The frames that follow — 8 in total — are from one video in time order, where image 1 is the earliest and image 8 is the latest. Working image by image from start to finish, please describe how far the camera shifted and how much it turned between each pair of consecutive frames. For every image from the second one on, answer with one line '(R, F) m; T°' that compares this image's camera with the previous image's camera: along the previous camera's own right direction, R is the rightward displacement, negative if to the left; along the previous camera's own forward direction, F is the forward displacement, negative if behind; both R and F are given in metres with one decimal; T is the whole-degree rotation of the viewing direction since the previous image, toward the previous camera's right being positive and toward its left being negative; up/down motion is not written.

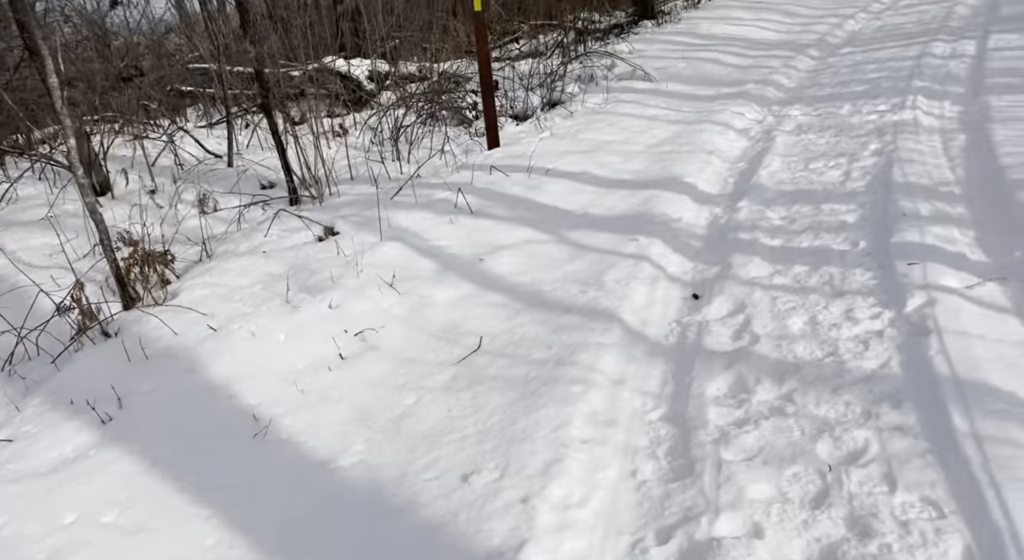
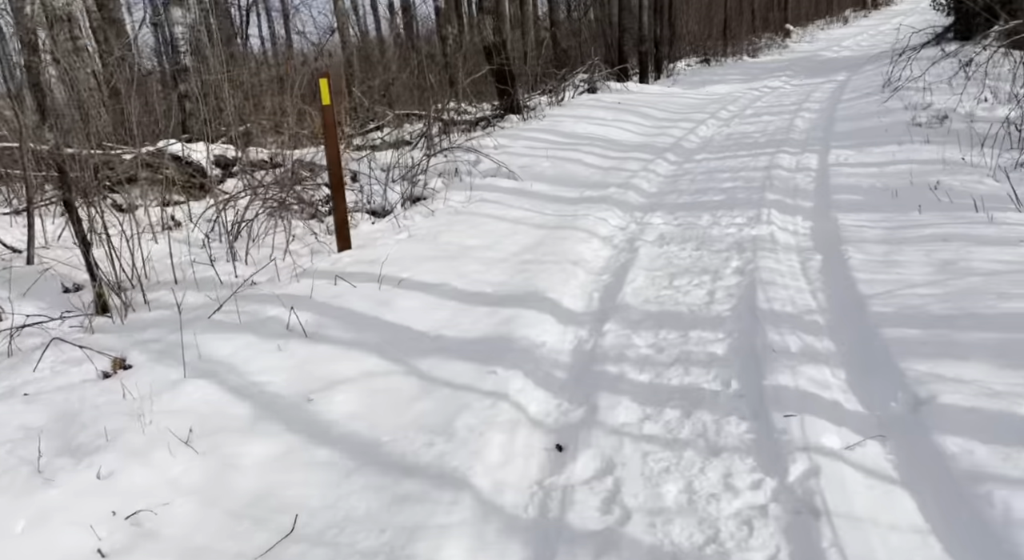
(+0.1, +0.4) m; +9°
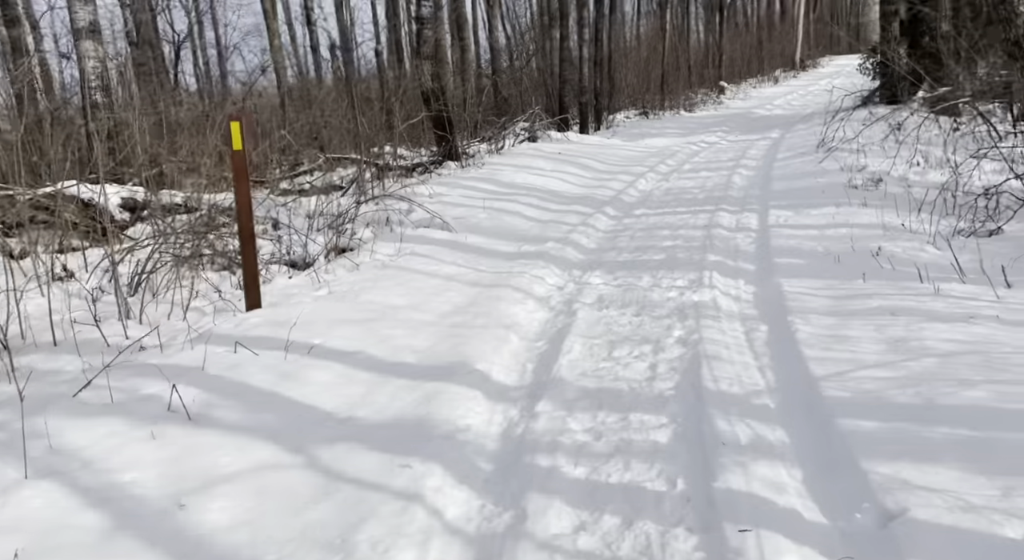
(+0.1, +0.4) m; +4°
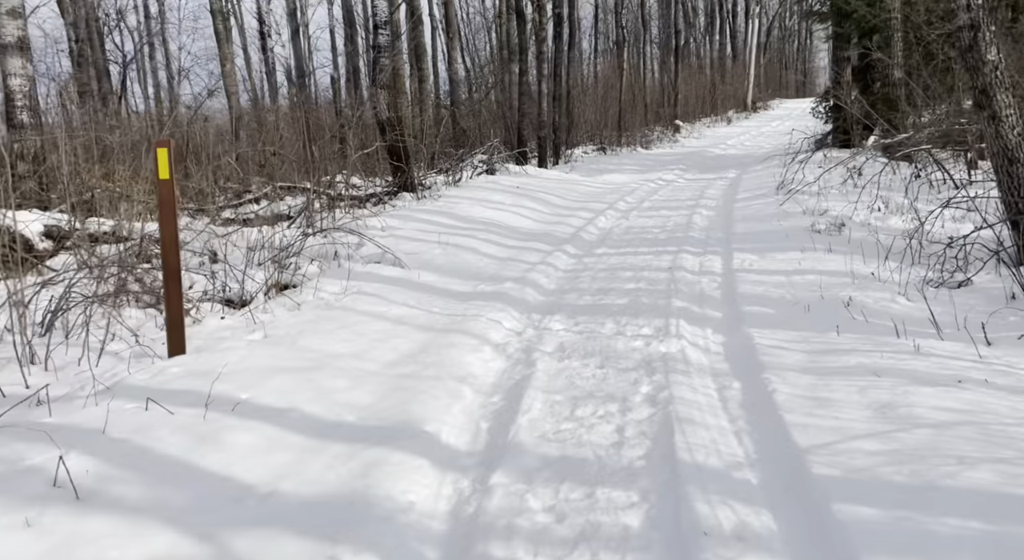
(0.0, +0.4) m; +3°
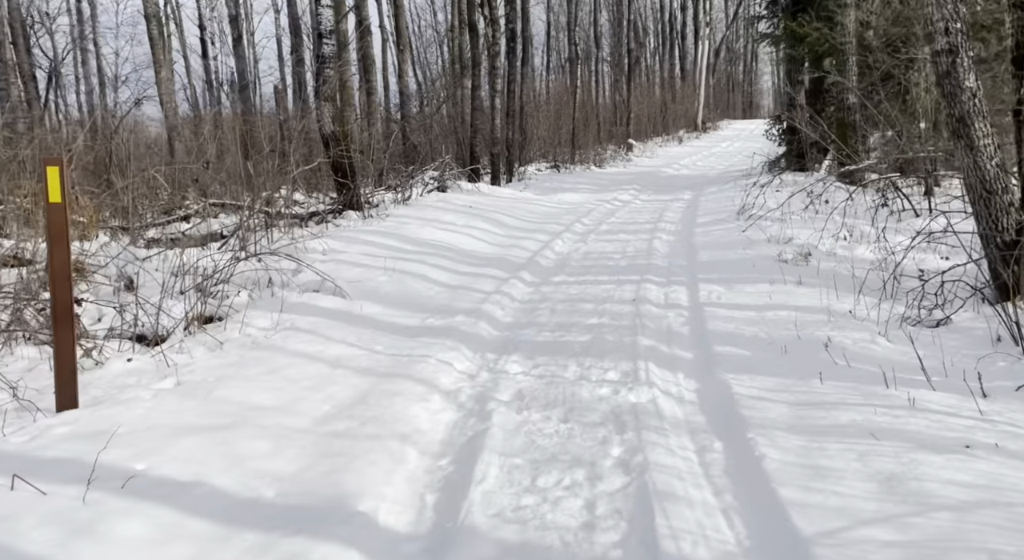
(0.0, +0.6) m; +3°
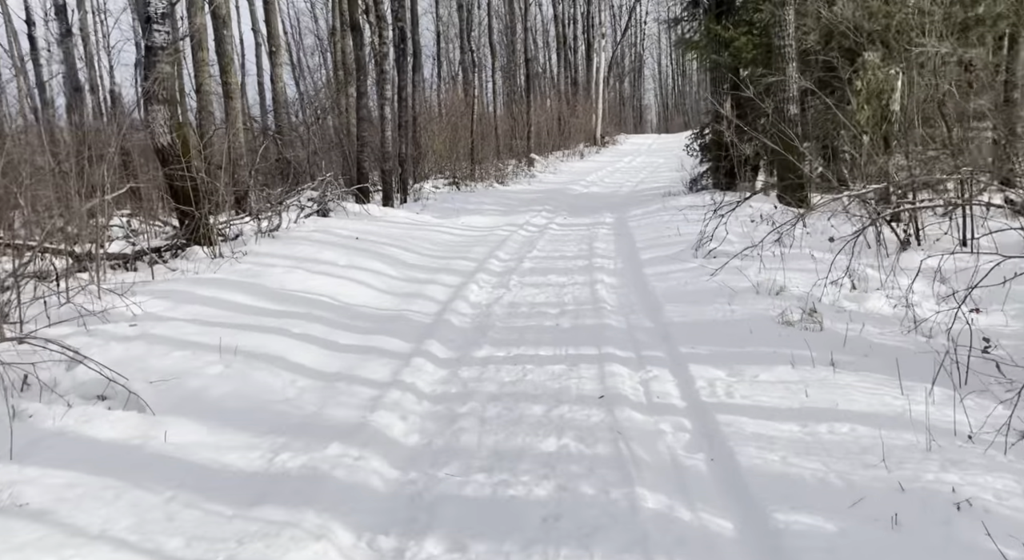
(-0.1, +2.5) m; +7°
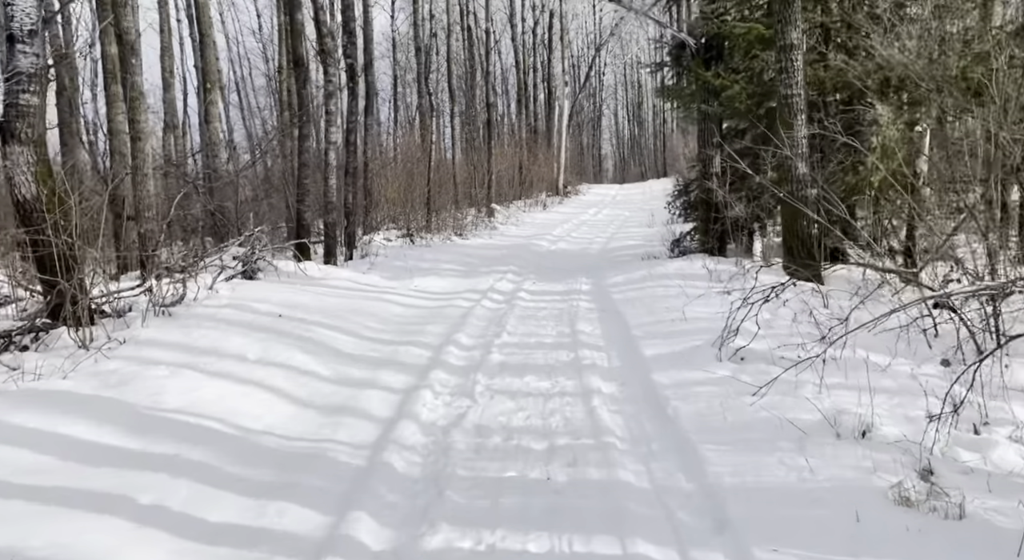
(-0.1, +2.1) m; +3°
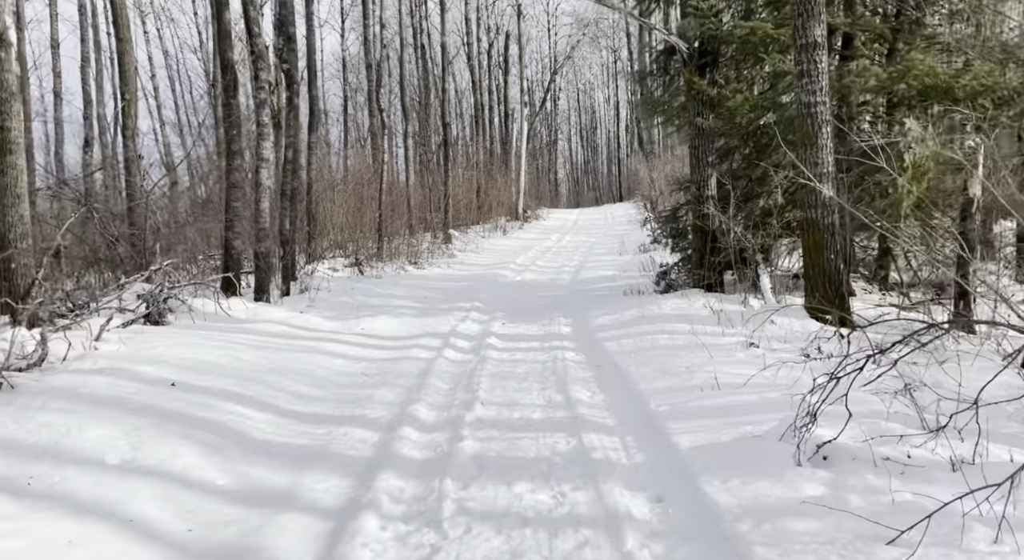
(-0.2, +2.1) m; +3°
